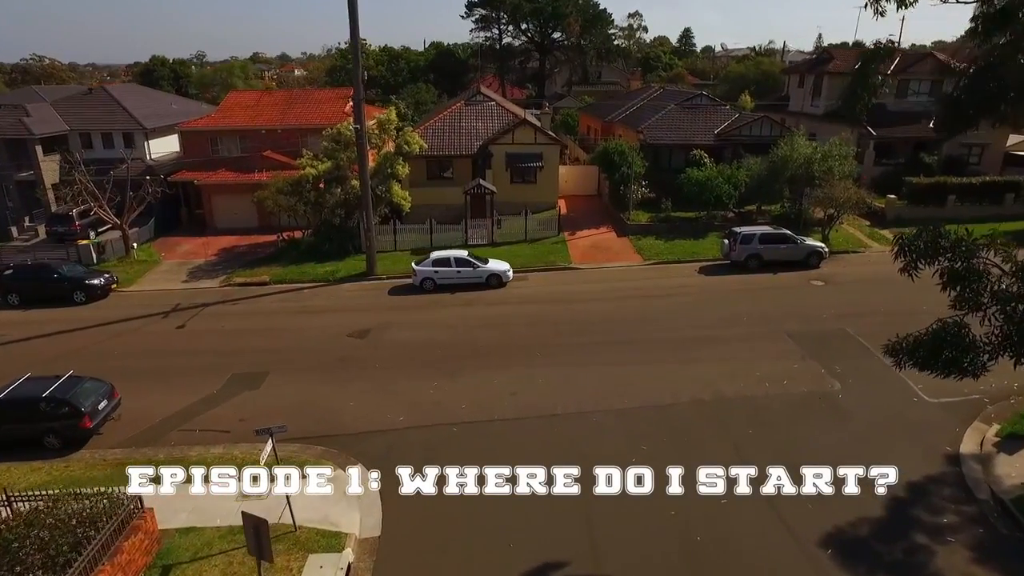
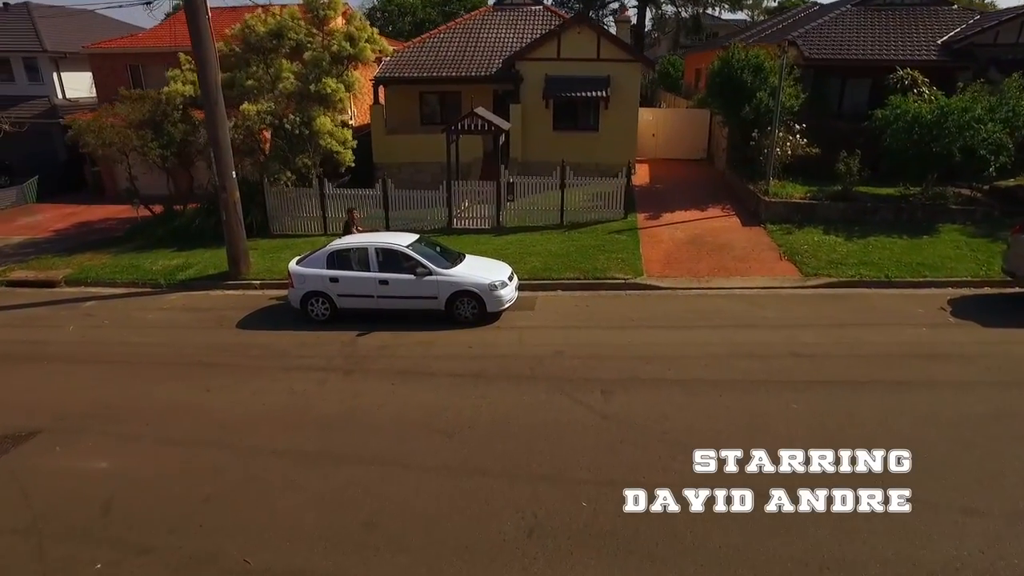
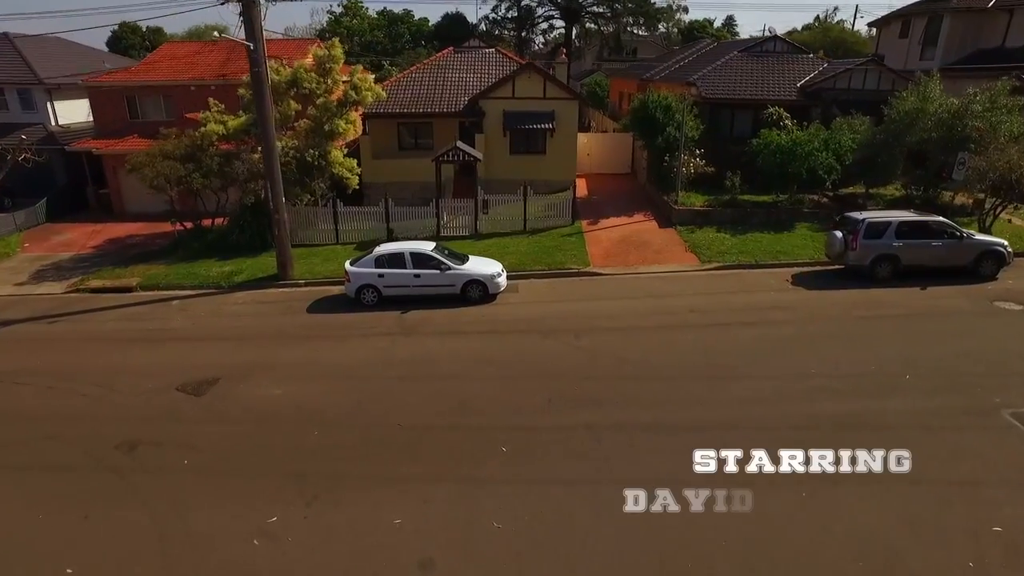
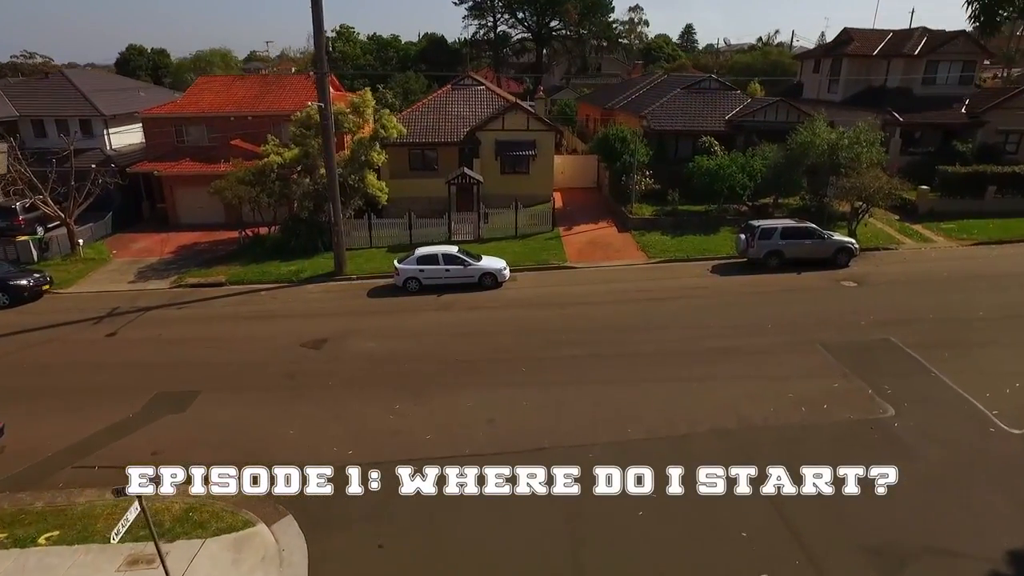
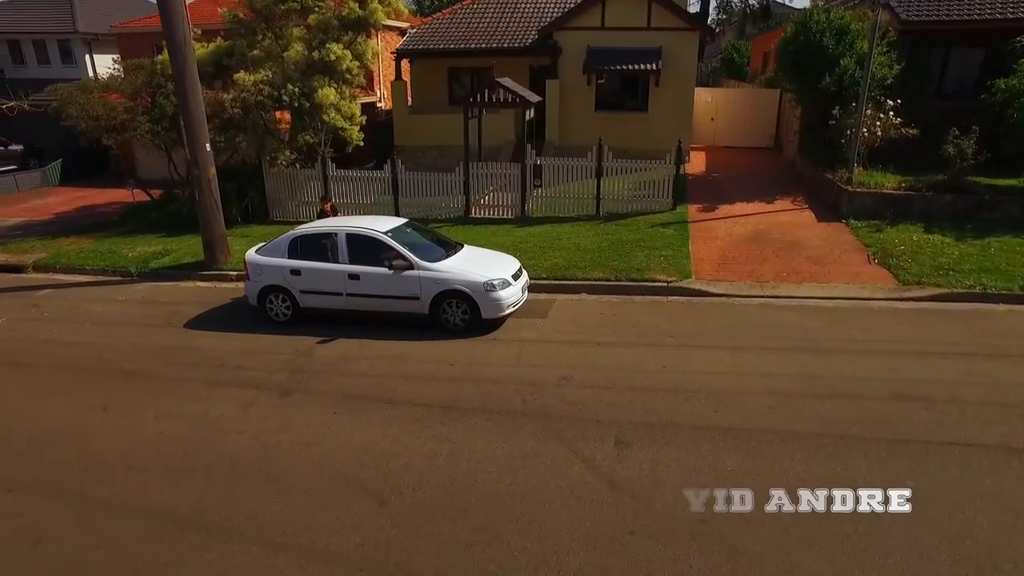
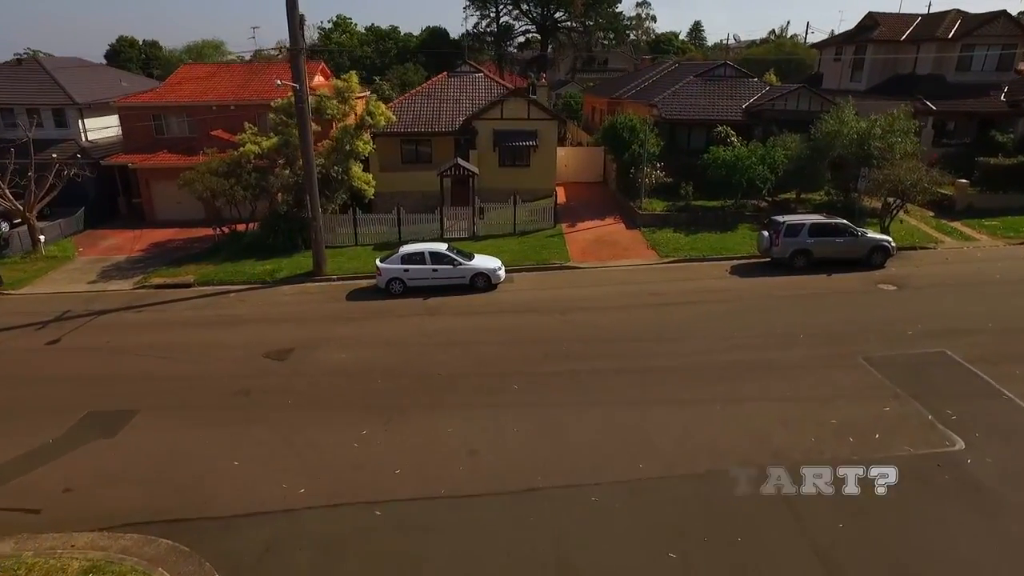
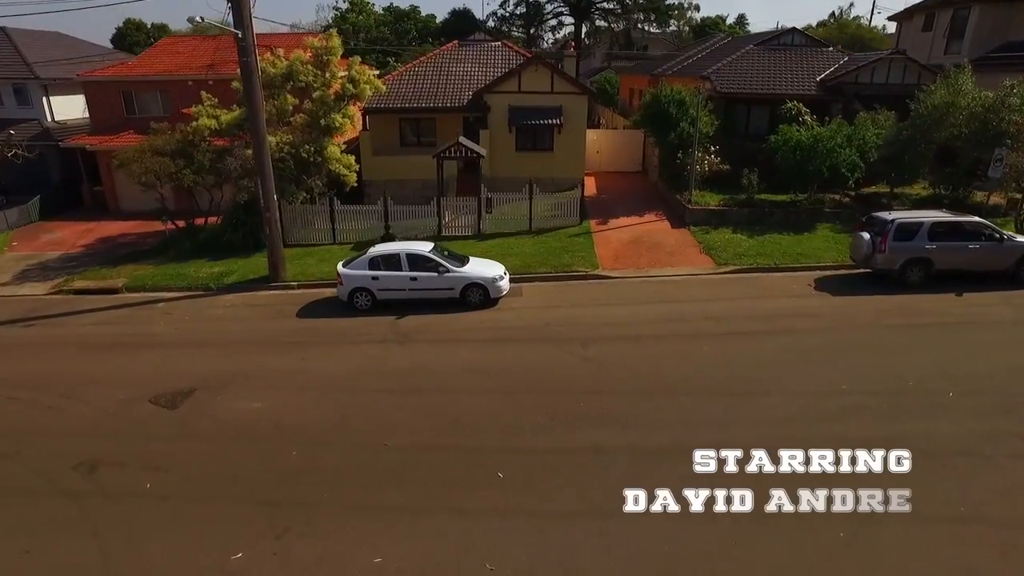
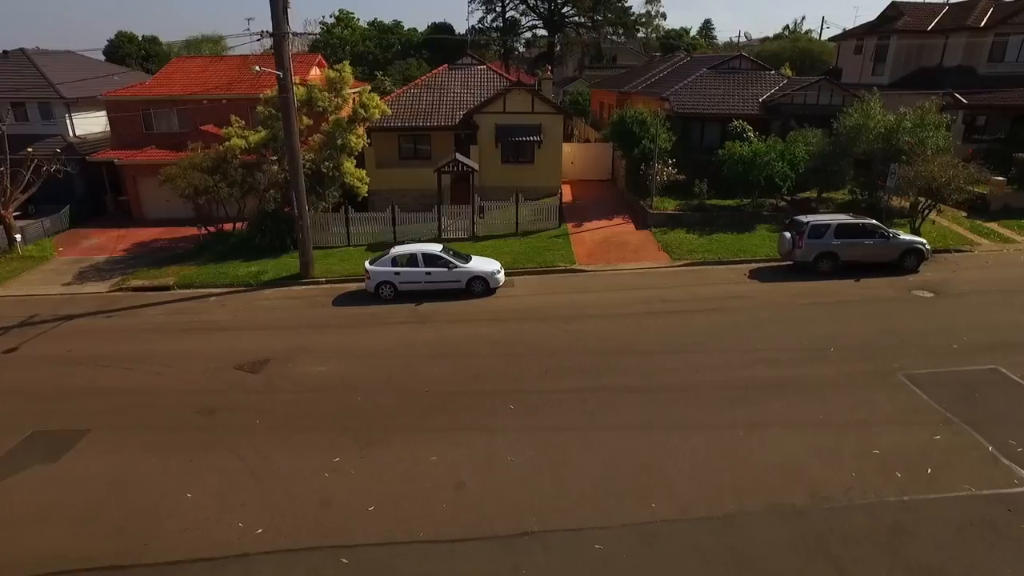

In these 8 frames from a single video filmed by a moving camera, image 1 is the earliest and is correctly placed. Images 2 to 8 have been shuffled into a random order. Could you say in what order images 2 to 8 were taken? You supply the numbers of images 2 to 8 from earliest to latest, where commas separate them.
4, 6, 8, 3, 7, 2, 5
